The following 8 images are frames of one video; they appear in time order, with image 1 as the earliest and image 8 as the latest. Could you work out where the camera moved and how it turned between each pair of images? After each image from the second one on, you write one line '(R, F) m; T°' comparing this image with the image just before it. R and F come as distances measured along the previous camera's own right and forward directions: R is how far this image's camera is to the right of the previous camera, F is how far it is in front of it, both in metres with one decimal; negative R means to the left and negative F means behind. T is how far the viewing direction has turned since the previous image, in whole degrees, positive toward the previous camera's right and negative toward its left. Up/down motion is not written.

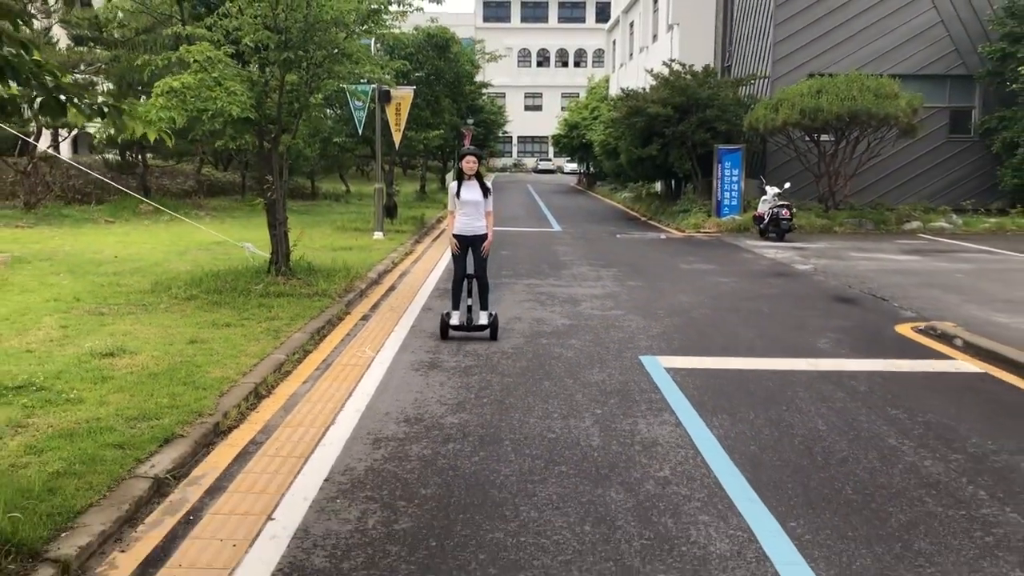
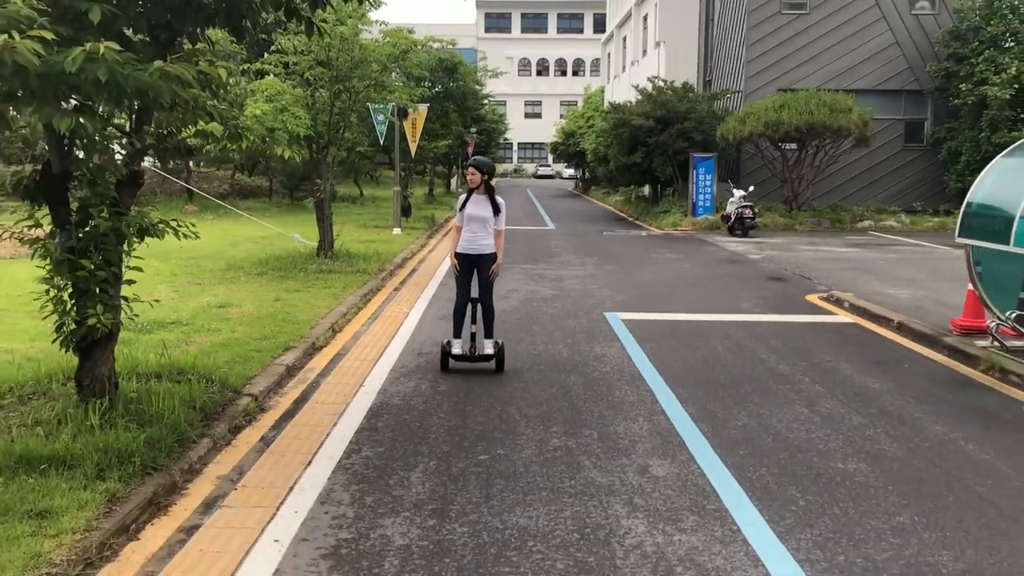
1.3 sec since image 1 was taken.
(0.0, -2.8) m; 0°
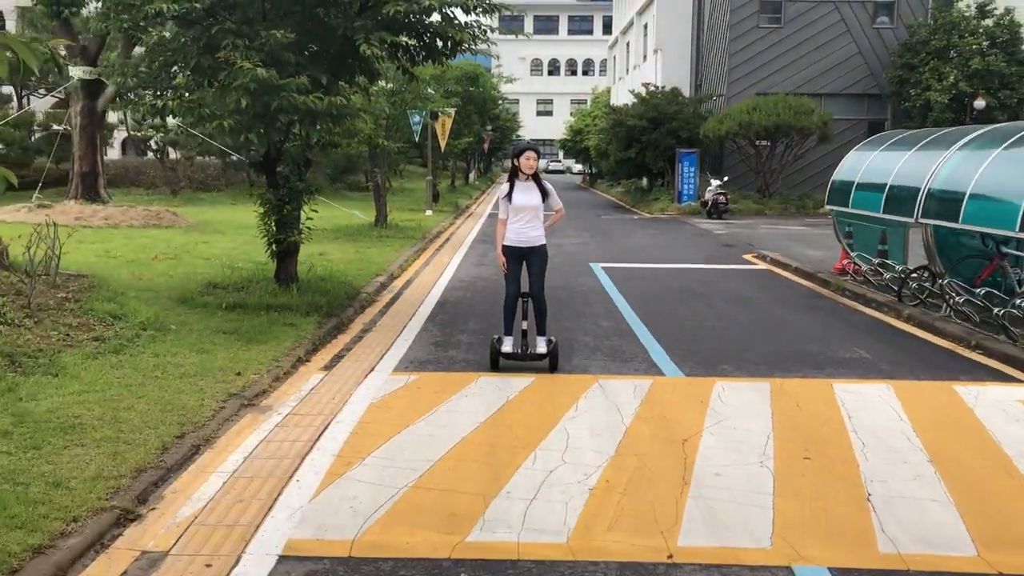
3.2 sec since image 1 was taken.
(0.0, -4.3) m; -1°
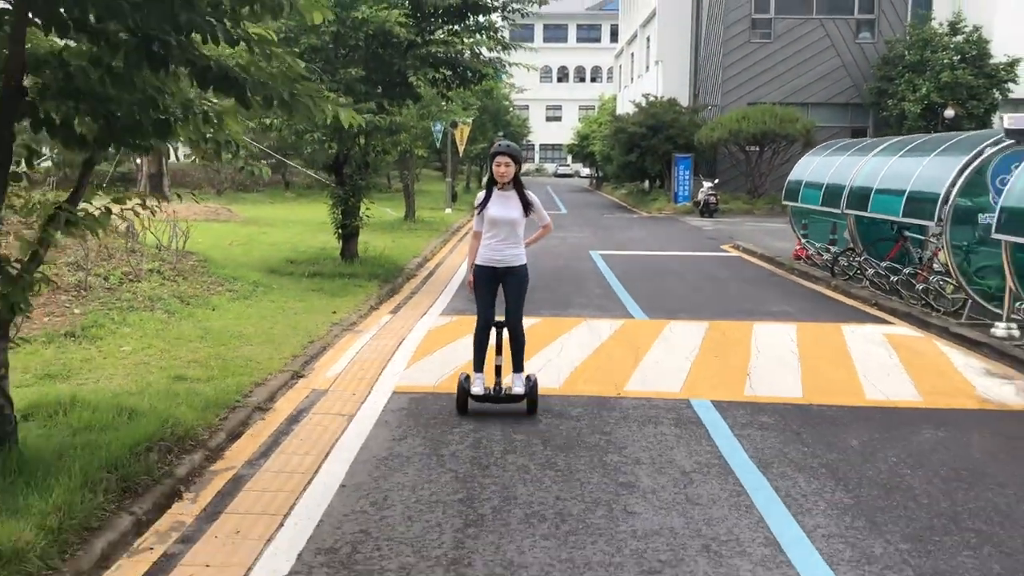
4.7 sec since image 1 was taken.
(0.0, -2.8) m; -1°
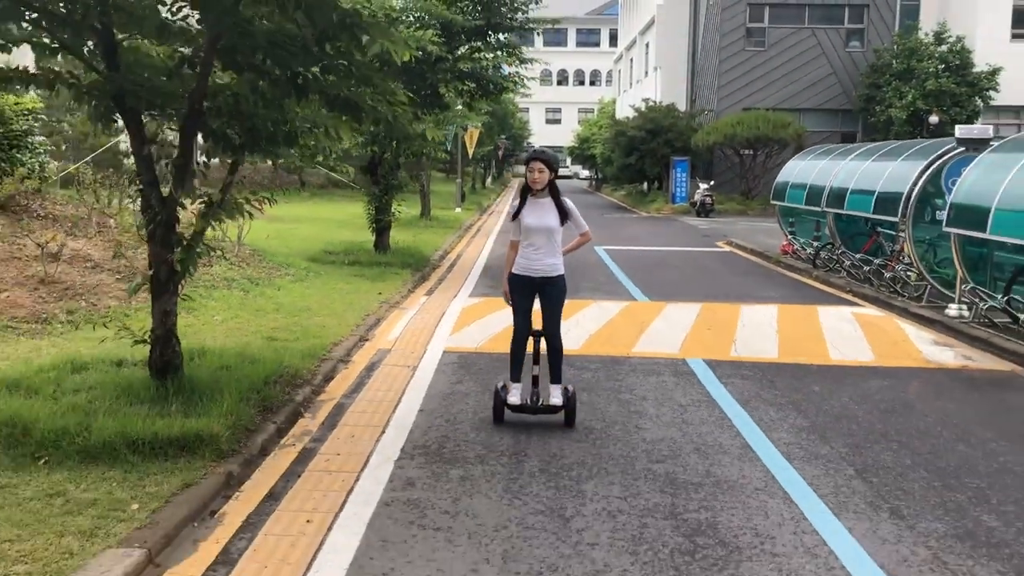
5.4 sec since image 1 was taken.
(-0.3, -1.5) m; 0°
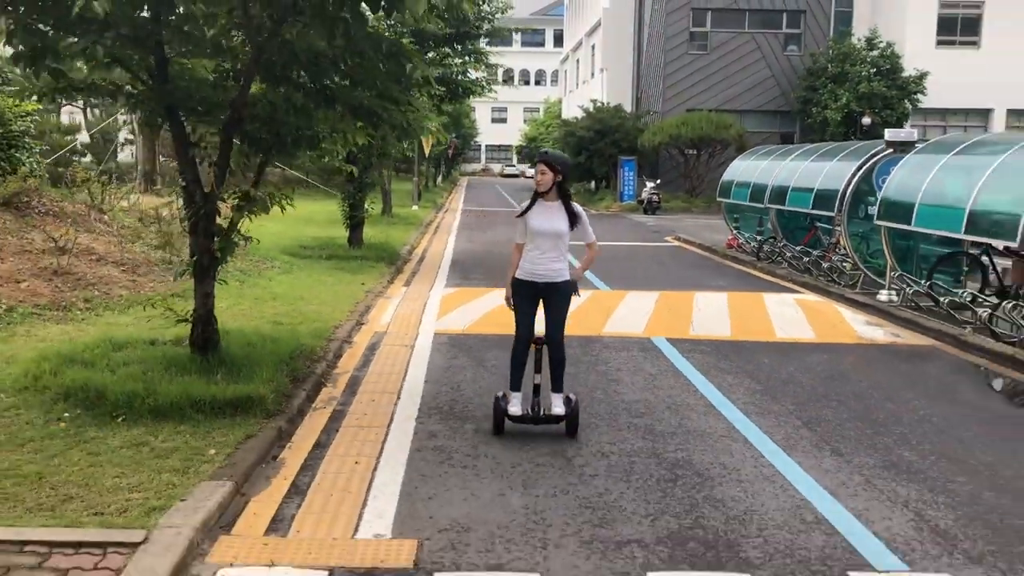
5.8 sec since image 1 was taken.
(-0.4, -0.9) m; +3°
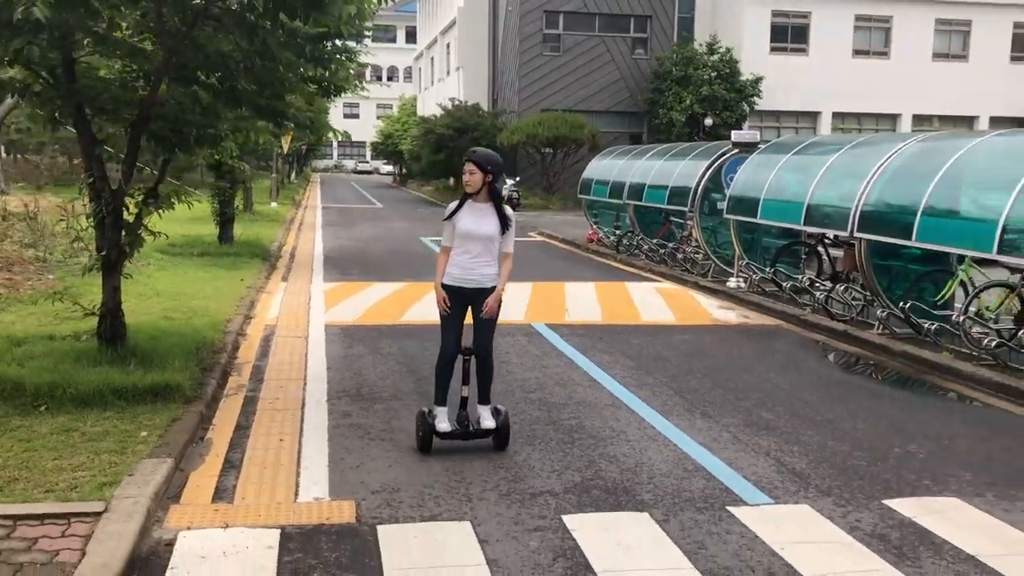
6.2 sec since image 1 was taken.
(-0.4, -0.5) m; +9°
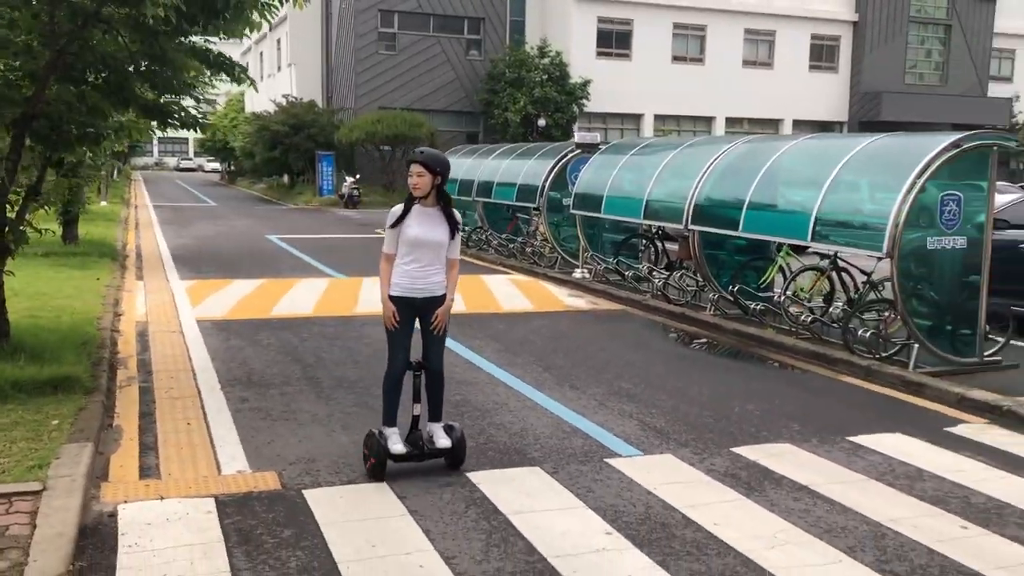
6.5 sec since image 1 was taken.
(-0.4, -0.6) m; +10°
